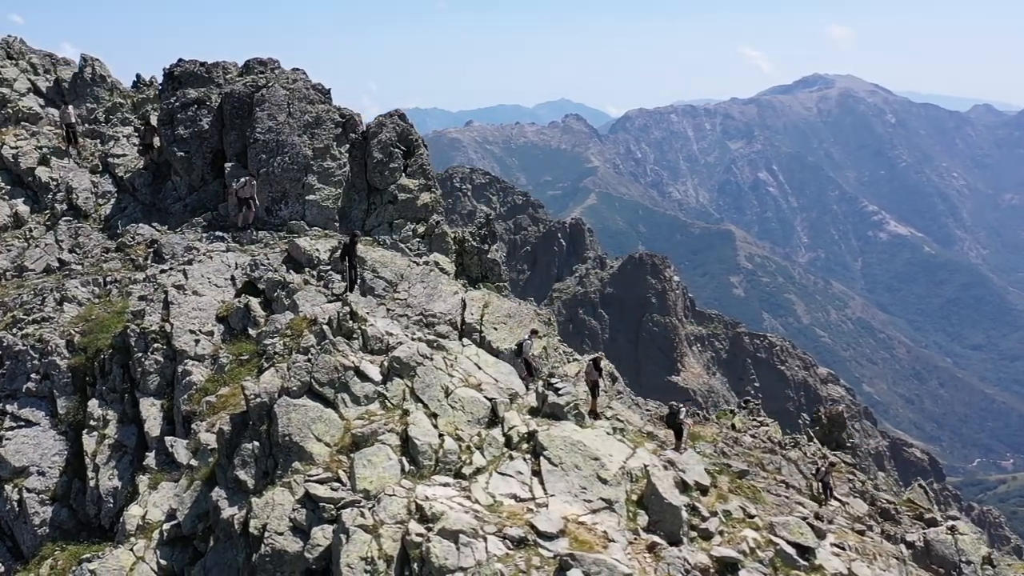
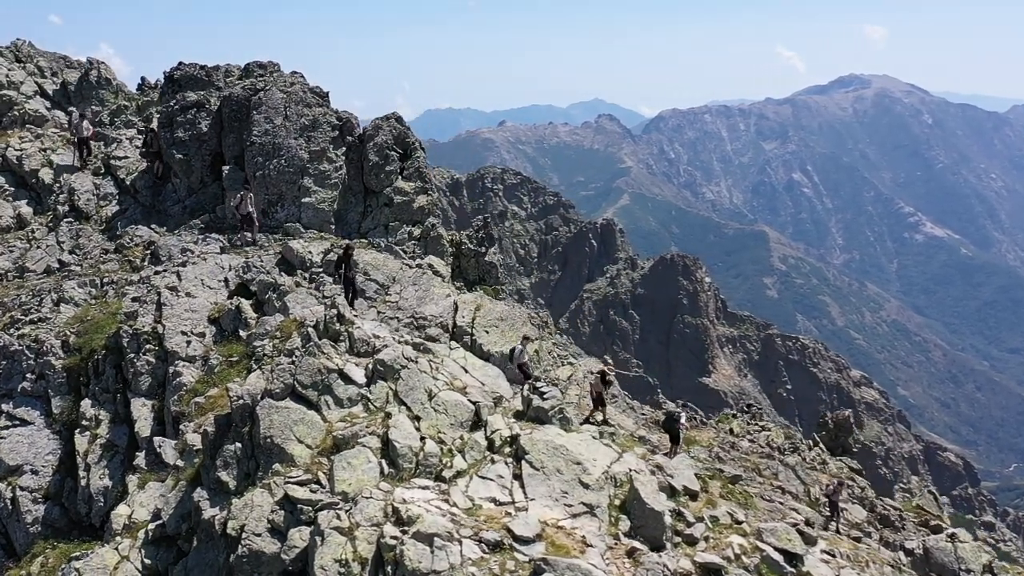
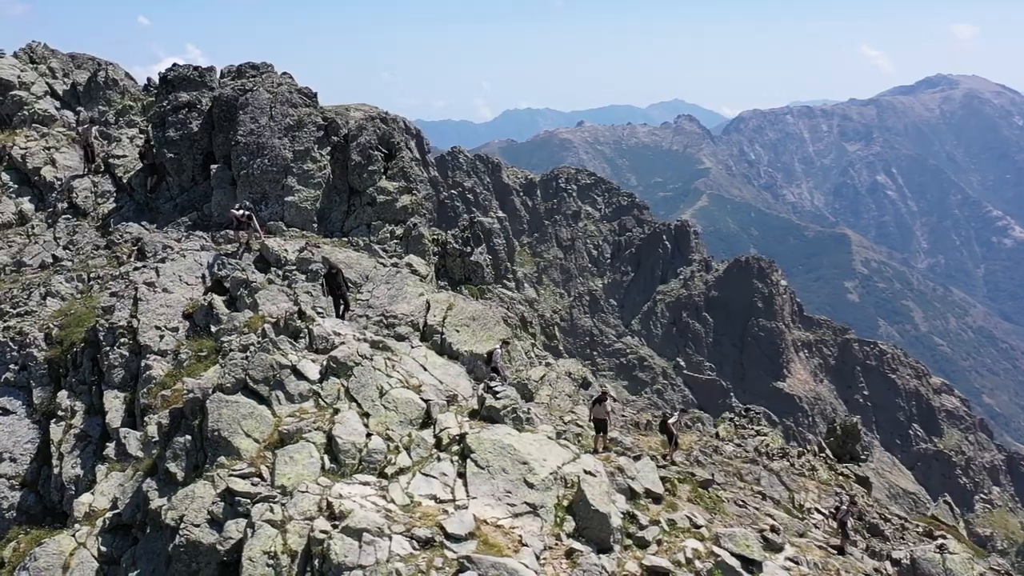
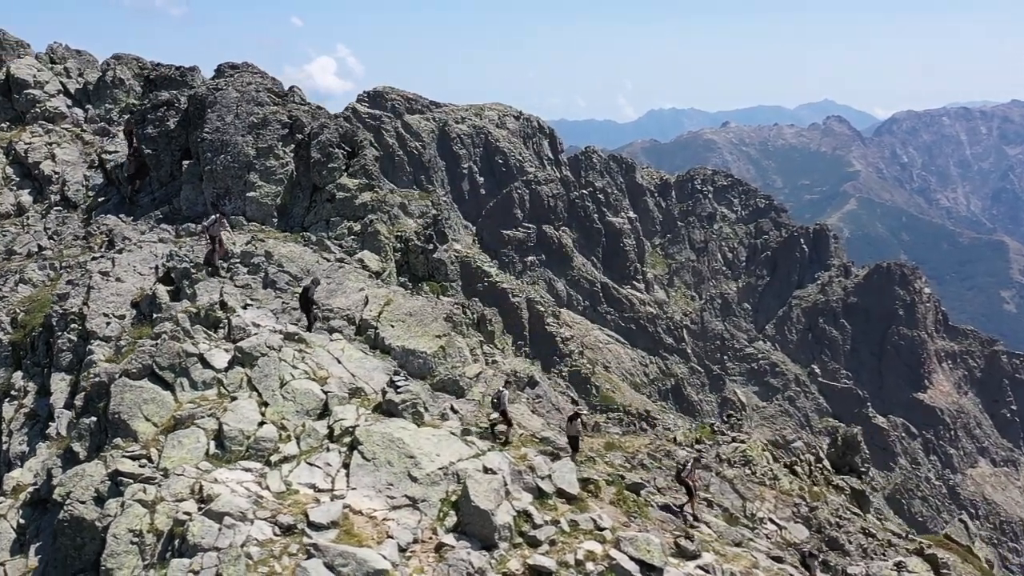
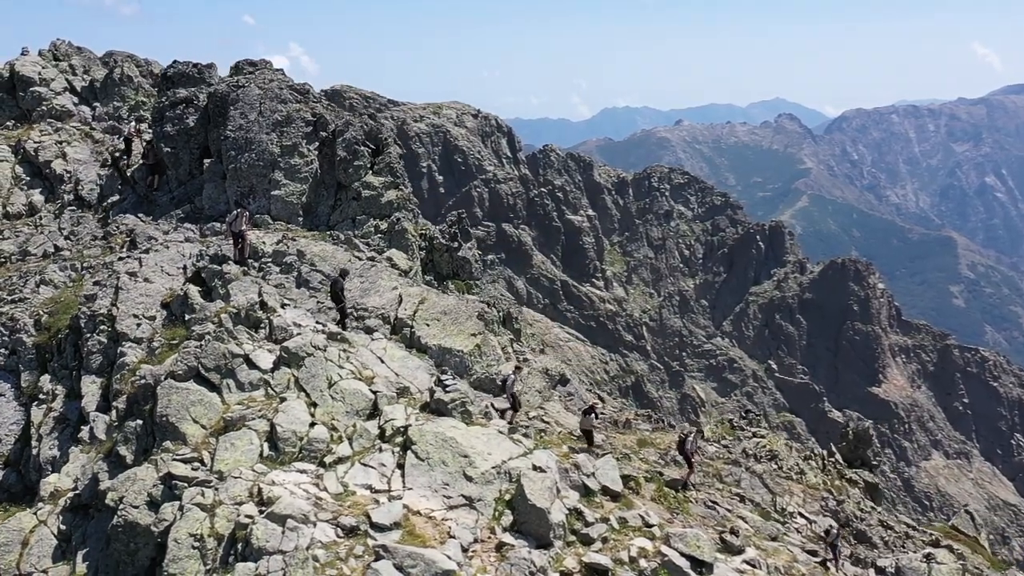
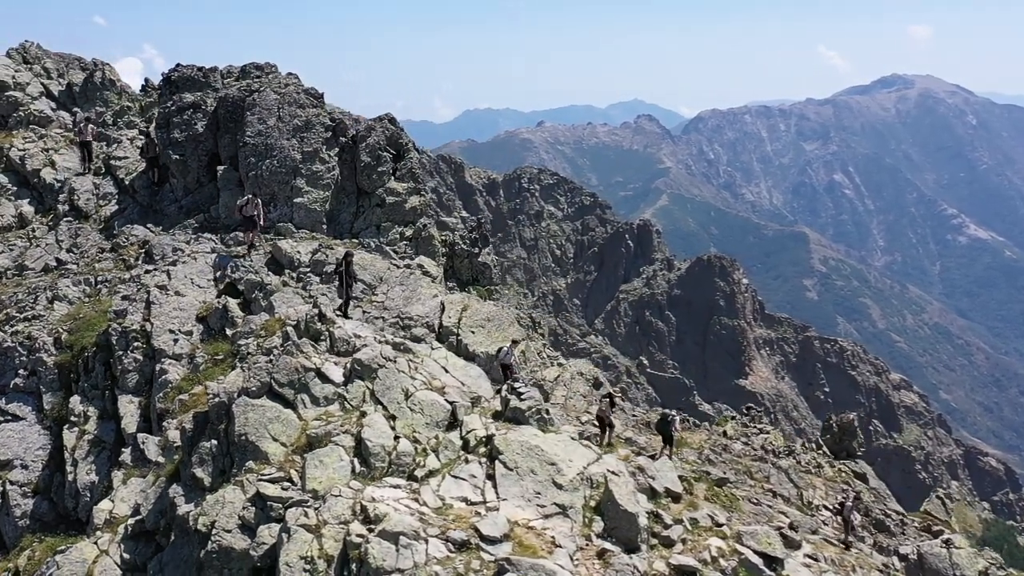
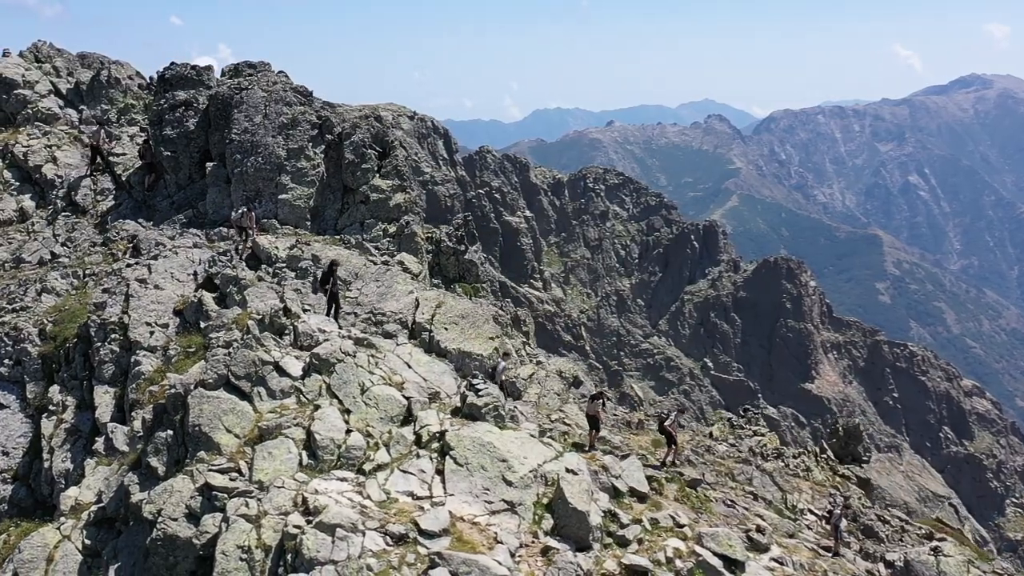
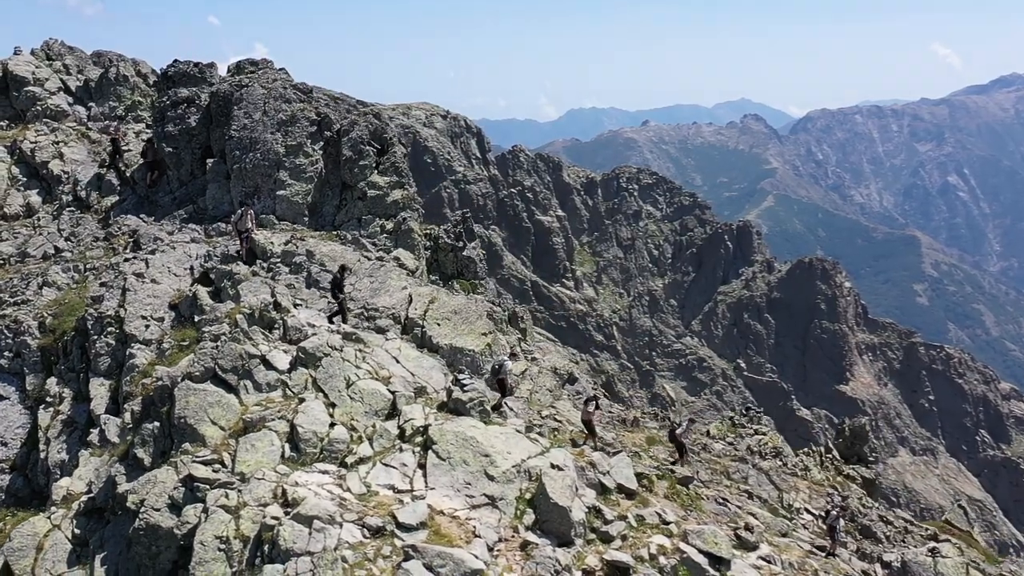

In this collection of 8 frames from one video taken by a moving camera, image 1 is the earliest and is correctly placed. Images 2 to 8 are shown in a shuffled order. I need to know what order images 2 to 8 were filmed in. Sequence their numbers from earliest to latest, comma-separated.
2, 6, 3, 7, 8, 5, 4
